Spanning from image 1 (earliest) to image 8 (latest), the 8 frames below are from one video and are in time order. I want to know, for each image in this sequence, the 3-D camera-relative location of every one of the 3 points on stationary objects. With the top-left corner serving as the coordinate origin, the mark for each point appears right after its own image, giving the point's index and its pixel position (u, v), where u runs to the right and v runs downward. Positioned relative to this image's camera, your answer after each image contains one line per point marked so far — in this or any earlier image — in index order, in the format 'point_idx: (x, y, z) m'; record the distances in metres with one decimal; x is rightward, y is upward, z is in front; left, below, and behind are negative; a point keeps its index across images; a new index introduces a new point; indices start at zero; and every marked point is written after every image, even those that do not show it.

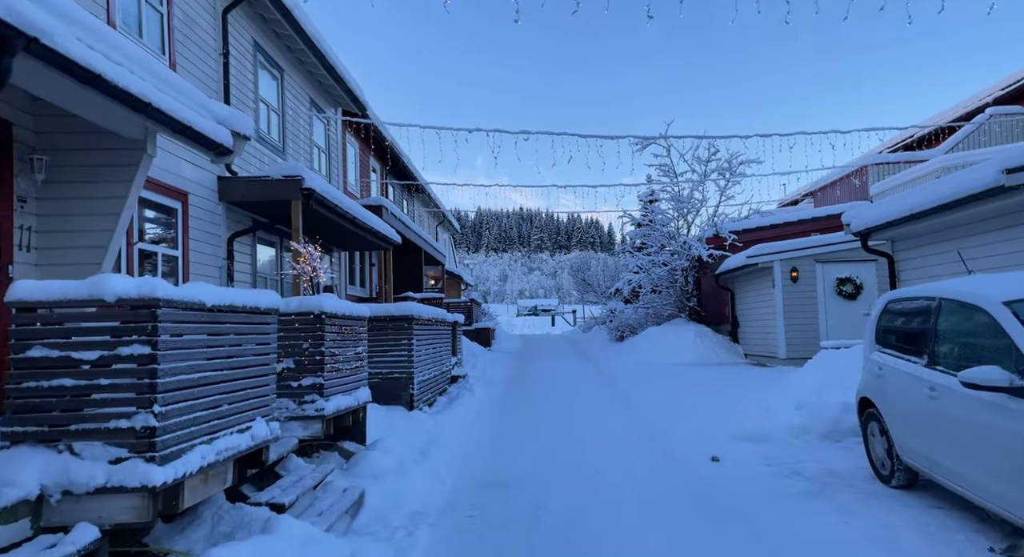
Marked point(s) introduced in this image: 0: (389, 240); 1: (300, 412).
0: (-2.7, +0.8, +11.1) m
1: (-1.8, -1.1, +4.1) m
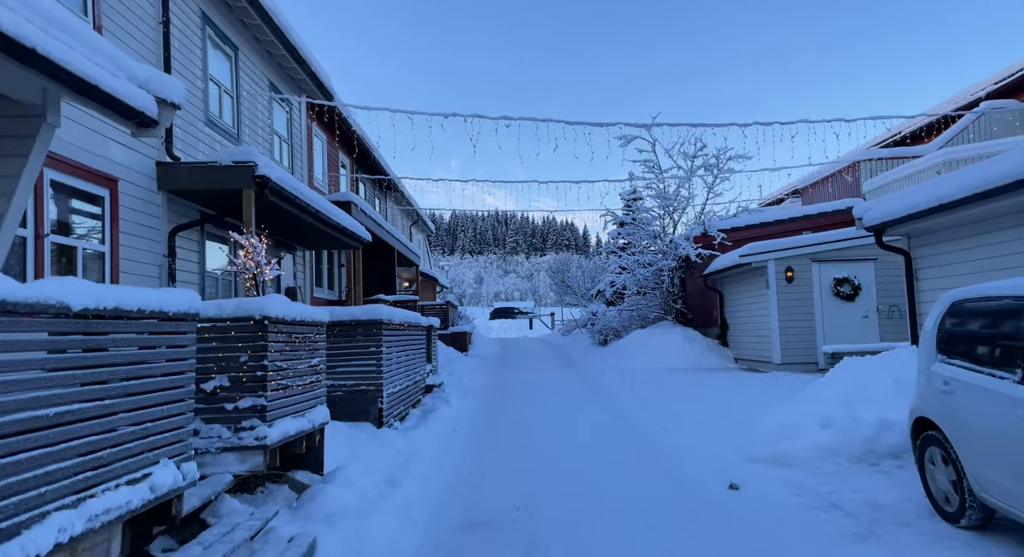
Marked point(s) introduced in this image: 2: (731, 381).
0: (-3.1, +0.8, +10.2) m
1: (-1.9, -1.1, +3.3) m
2: (+4.0, -1.9, +8.9) m
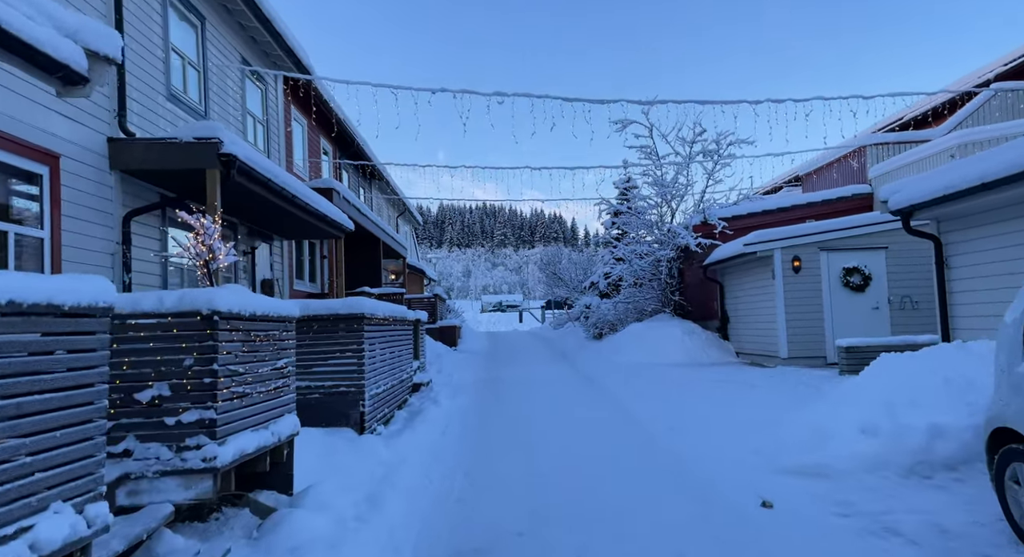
0: (-3.3, +1.0, +9.5) m
1: (-1.8, -1.0, +2.7) m
2: (+3.9, -1.8, +8.5) m
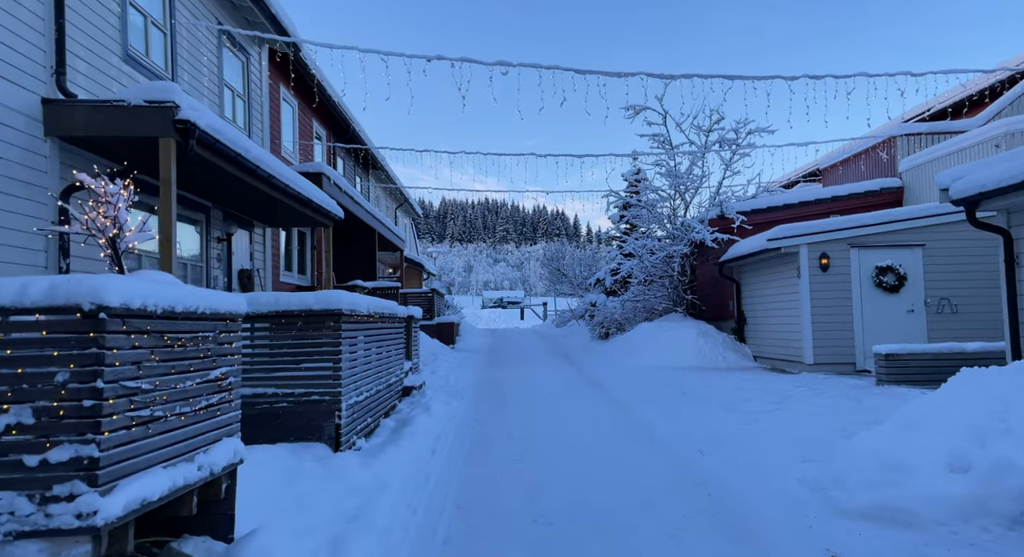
0: (-3.2, +1.1, +8.7) m
1: (-1.8, -0.9, +1.9) m
2: (+3.9, -1.7, +7.6) m
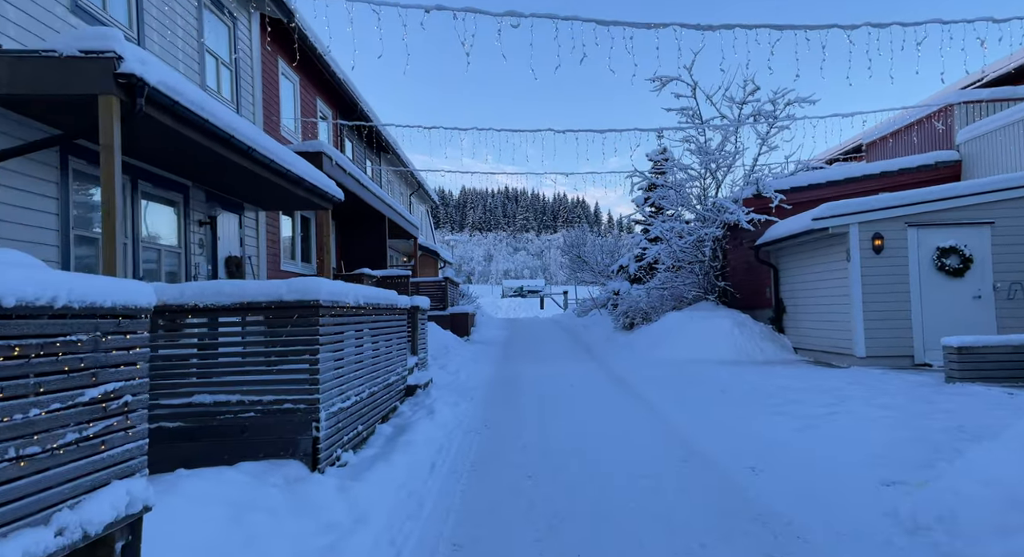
0: (-3.0, +1.3, +8.0) m
1: (-1.9, -0.9, +1.2) m
2: (+4.1, -1.5, +6.7) m
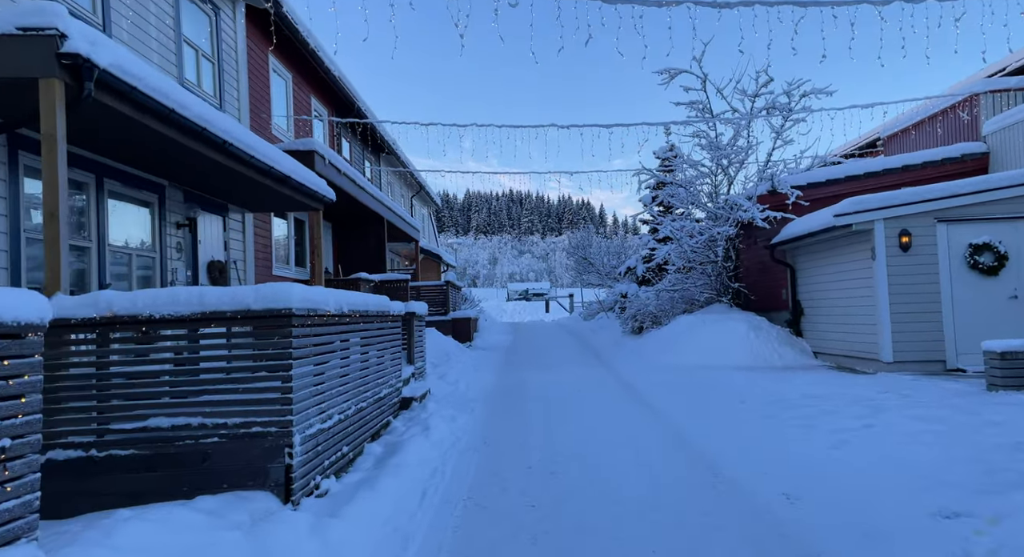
0: (-3.0, +1.2, +7.6) m
1: (-1.9, -0.9, +0.7) m
2: (+4.2, -1.5, +6.2) m
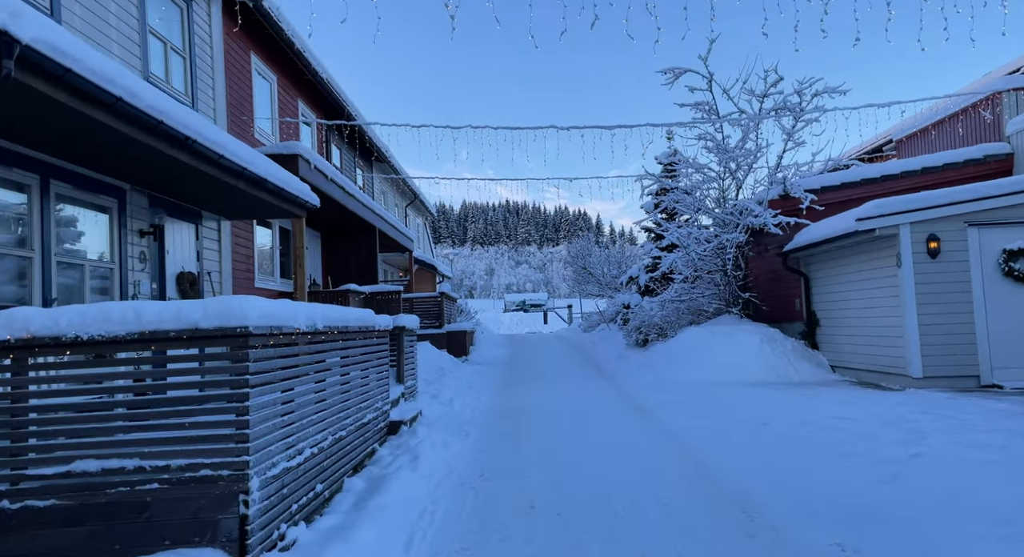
0: (-3.0, +1.1, +7.0) m
1: (-1.9, -0.9, +0.1) m
2: (+4.1, -1.6, +5.6) m
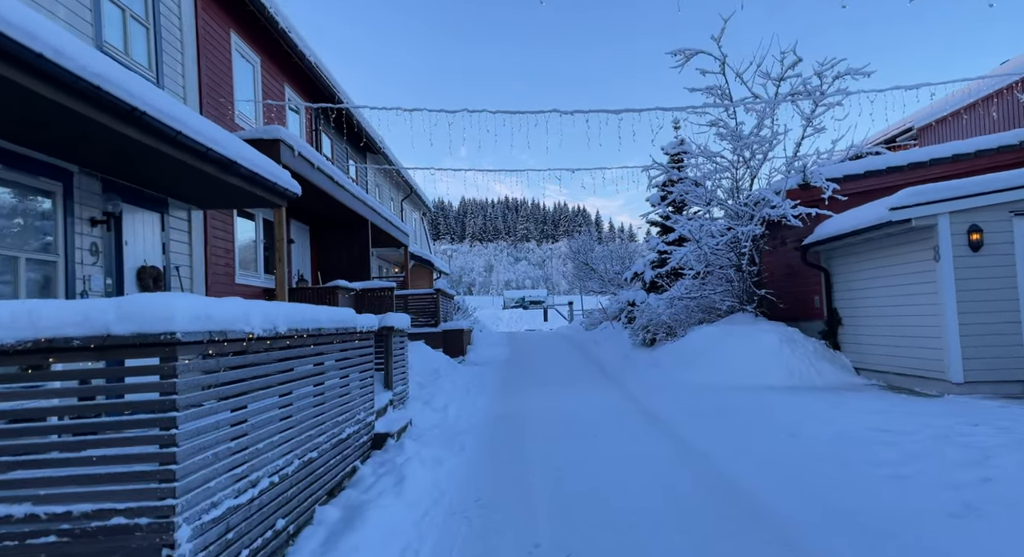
0: (-3.0, +1.1, +6.3) m
1: (-1.9, -0.9, -0.6) m
2: (+4.2, -1.5, +4.9) m
